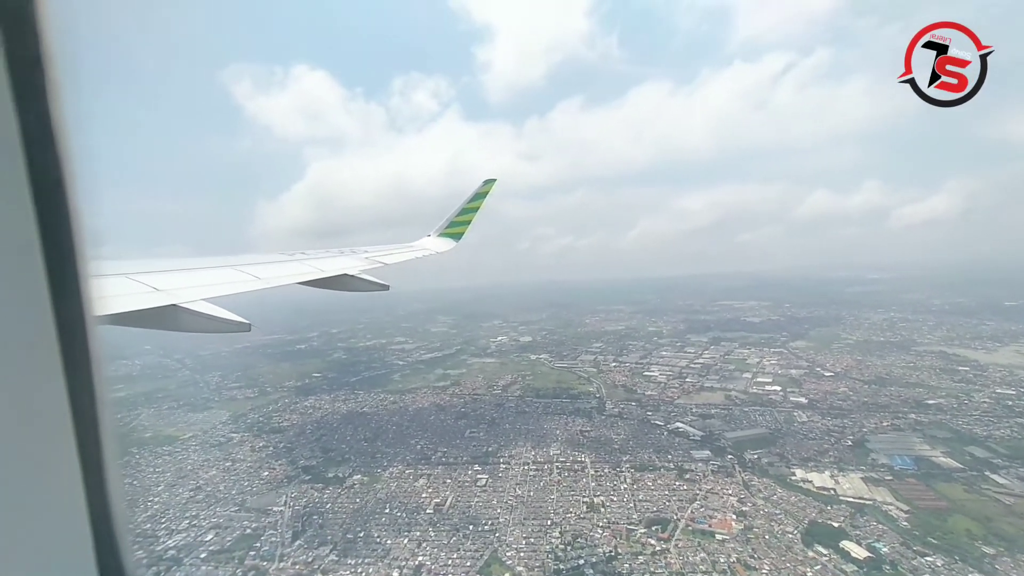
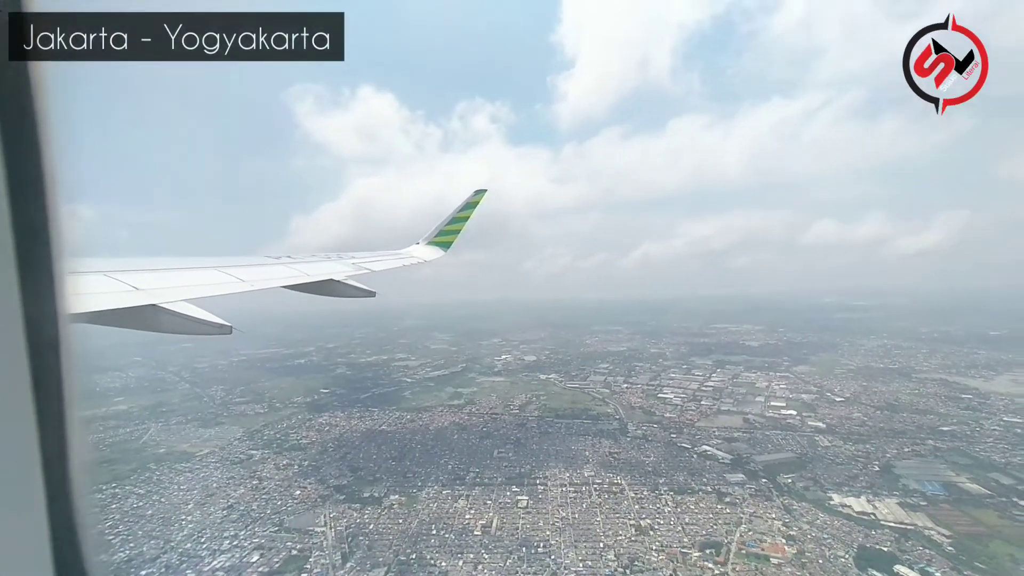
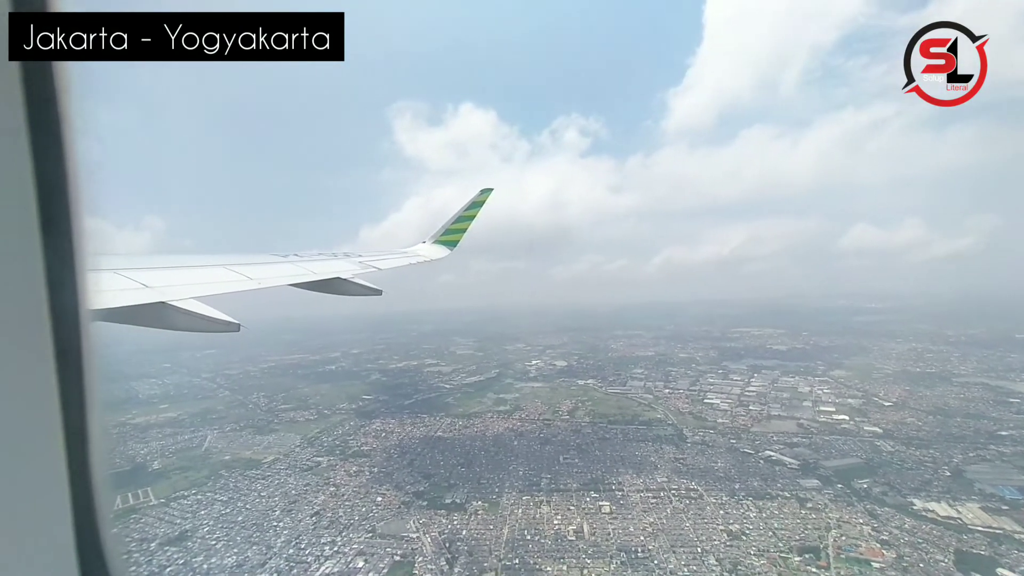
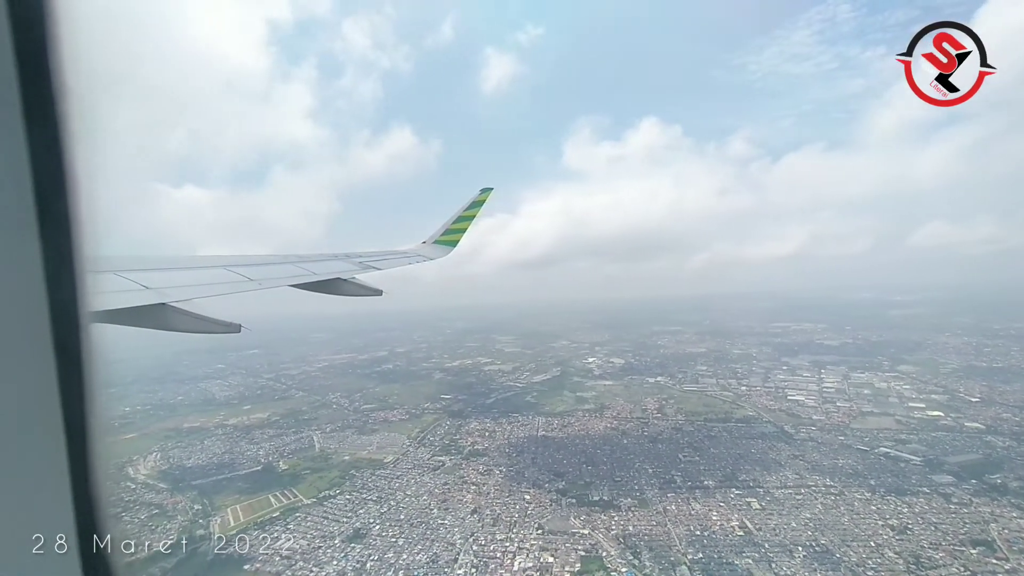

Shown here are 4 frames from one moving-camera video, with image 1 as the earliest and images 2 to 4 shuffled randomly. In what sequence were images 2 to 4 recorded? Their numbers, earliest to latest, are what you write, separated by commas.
2, 3, 4
